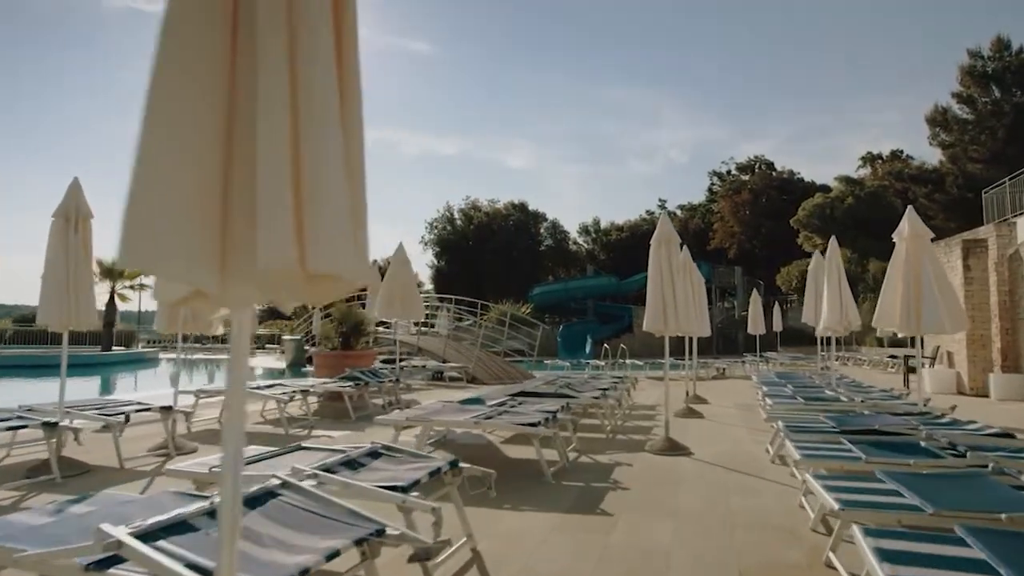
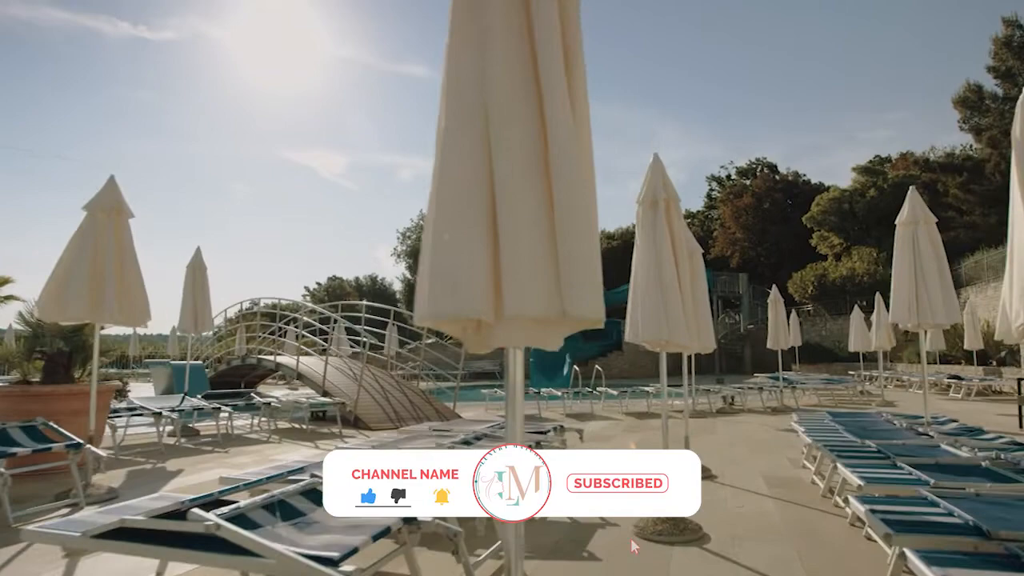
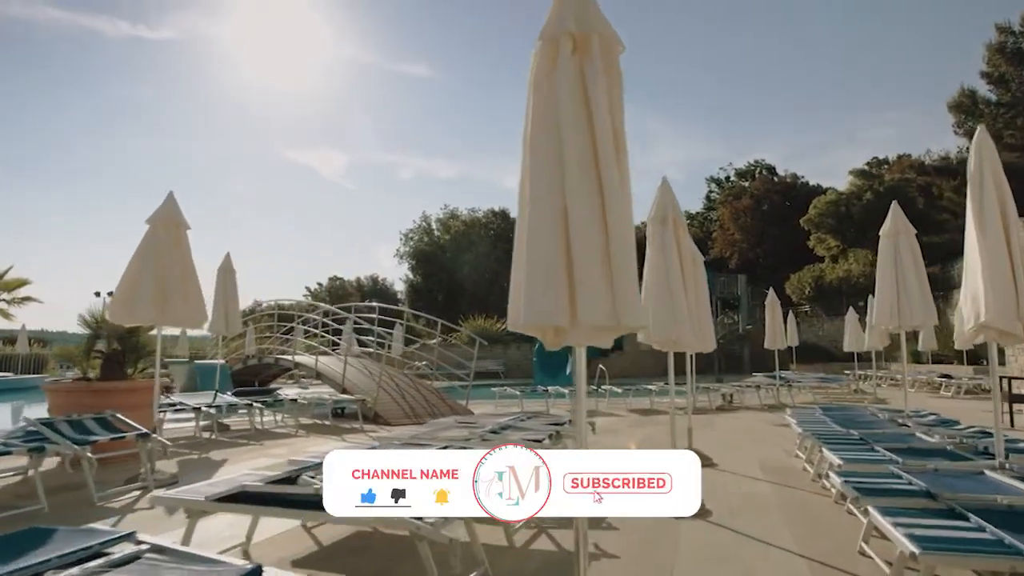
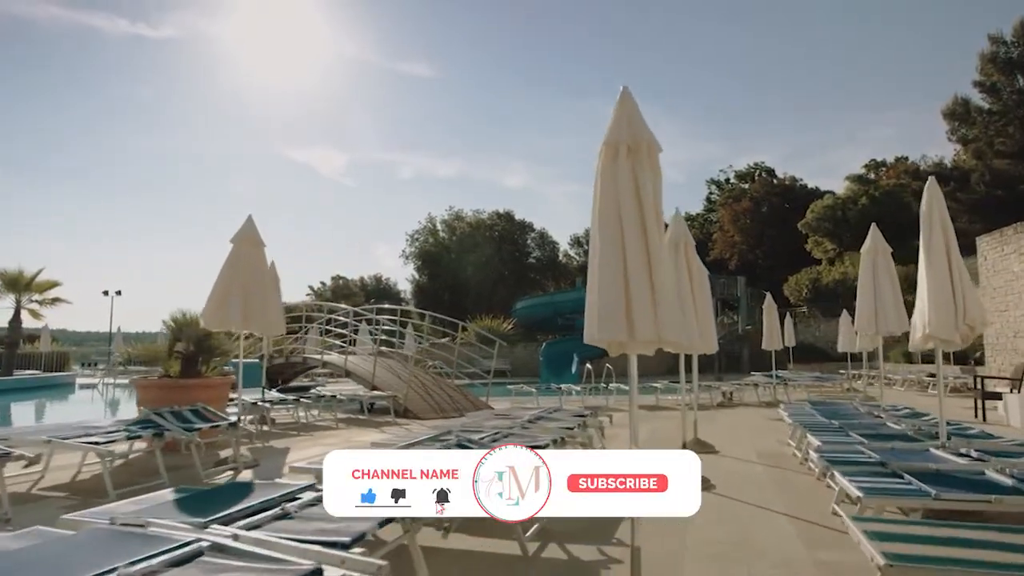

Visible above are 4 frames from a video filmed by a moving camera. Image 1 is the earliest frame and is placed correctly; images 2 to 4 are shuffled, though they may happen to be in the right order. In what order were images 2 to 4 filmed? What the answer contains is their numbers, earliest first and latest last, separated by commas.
4, 3, 2
